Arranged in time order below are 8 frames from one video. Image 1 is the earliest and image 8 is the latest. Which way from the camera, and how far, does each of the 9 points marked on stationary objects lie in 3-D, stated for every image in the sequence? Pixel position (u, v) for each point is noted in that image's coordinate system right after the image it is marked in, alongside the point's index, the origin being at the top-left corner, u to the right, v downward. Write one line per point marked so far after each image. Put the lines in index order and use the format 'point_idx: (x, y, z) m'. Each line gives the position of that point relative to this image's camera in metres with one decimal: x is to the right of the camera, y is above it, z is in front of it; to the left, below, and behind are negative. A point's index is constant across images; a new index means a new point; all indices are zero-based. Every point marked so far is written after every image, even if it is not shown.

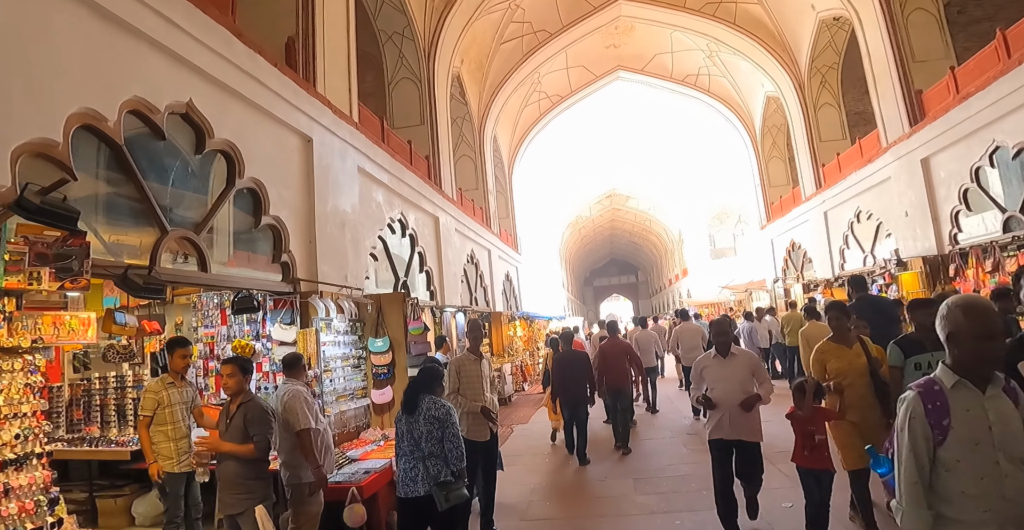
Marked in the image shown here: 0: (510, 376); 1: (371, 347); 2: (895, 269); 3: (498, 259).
0: (0.0, -1.9, +9.7) m
1: (-1.2, -0.7, +4.9) m
2: (+4.7, 0.0, +7.1) m
3: (-0.3, +0.1, +11.7) m
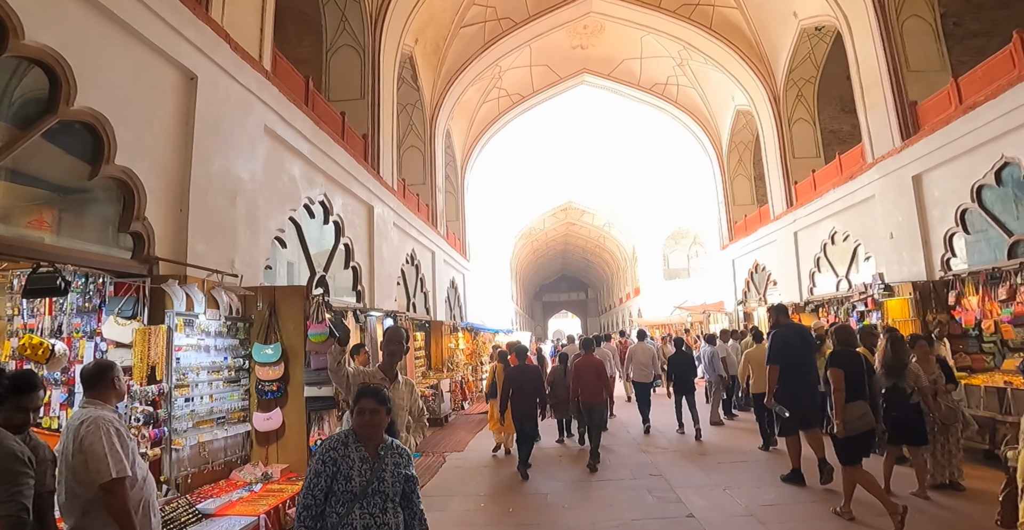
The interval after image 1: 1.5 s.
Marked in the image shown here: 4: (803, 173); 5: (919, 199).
0: (-1.0, -1.9, +8.6) m
1: (-1.7, -0.6, +3.7) m
2: (+4.1, -0.3, +6.4) m
3: (-1.2, 0.0, +10.6) m
4: (+4.9, +1.6, +9.5) m
5: (+4.5, +0.7, +6.2) m
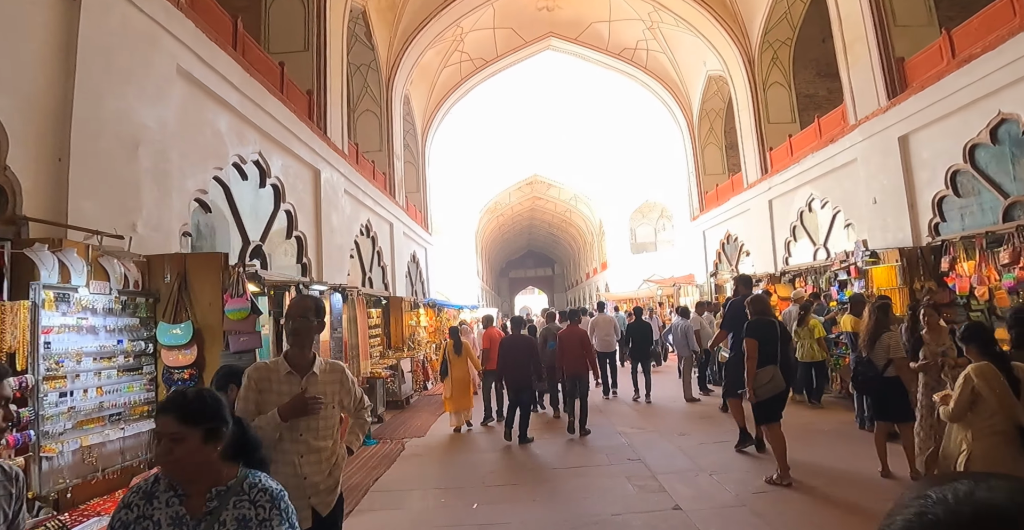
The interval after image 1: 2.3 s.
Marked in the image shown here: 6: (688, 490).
0: (-1.5, -1.5, +8.0) m
1: (-1.9, -0.4, +3.0) m
2: (+3.7, 0.0, +6.1) m
3: (-1.9, +0.5, +10.0) m
4: (+4.3, +2.1, +9.2) m
5: (+4.1, +1.1, +5.9) m
6: (+1.2, -1.5, +3.9) m
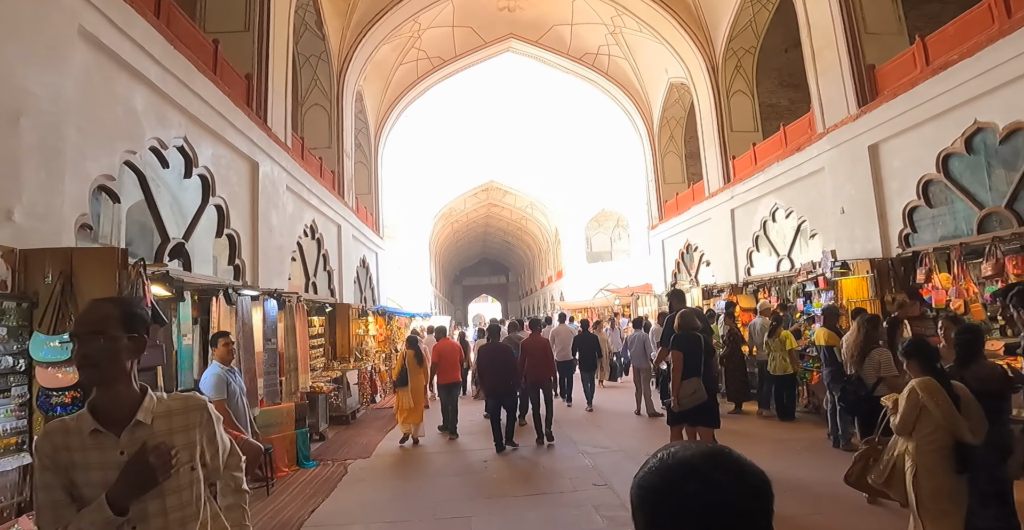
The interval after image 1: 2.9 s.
0: (-2.0, -1.6, +7.4) m
1: (-2.0, -0.4, +2.4) m
2: (+3.3, -0.1, +5.9) m
3: (-2.6, +0.4, +9.4) m
4: (+3.6, +1.9, +9.1) m
5: (+3.7, +1.0, +5.8) m
6: (+0.9, -1.6, +3.5) m
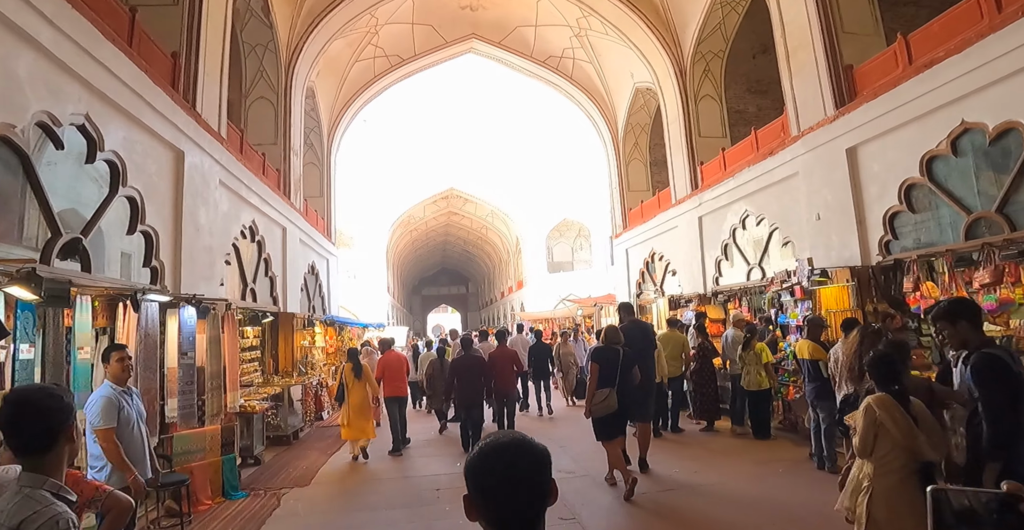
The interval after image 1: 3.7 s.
0: (-2.5, -1.6, +6.7) m
1: (-2.2, -0.4, +1.8) m
2: (+2.9, -0.2, +5.7) m
3: (-3.2, +0.3, +8.7) m
4: (+3.1, +1.8, +8.9) m
5: (+3.3, +0.9, +5.6) m
6: (+0.7, -1.6, +3.0) m
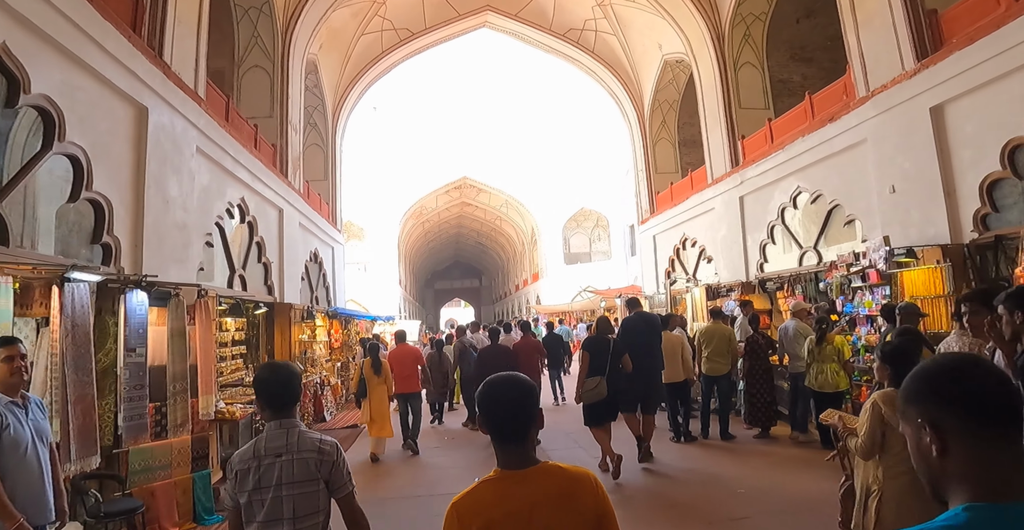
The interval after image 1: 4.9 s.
0: (-2.3, -1.5, +6.0) m
1: (-2.0, -0.2, +1.0) m
2: (+3.1, 0.0, +4.8) m
3: (-2.9, +0.5, +7.9) m
4: (+3.3, +2.0, +8.0) m
5: (+3.5, +1.1, +4.7) m
6: (+0.9, -1.4, +2.2) m
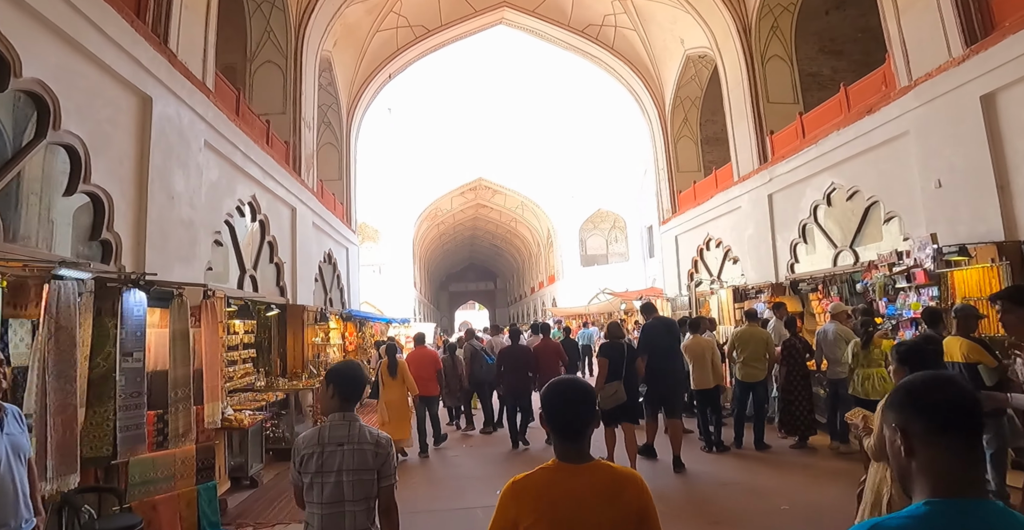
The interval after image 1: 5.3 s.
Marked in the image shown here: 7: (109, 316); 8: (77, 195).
0: (-2.1, -1.5, +5.8) m
1: (-1.9, -0.2, +0.8) m
2: (+3.3, 0.0, +4.5) m
3: (-2.7, +0.5, +7.8) m
4: (+3.6, +1.9, +7.7) m
5: (+3.7, +1.1, +4.4) m
6: (+1.0, -1.4, +2.0) m
7: (-2.0, -0.3, +2.8) m
8: (-2.4, +0.4, +3.3) m
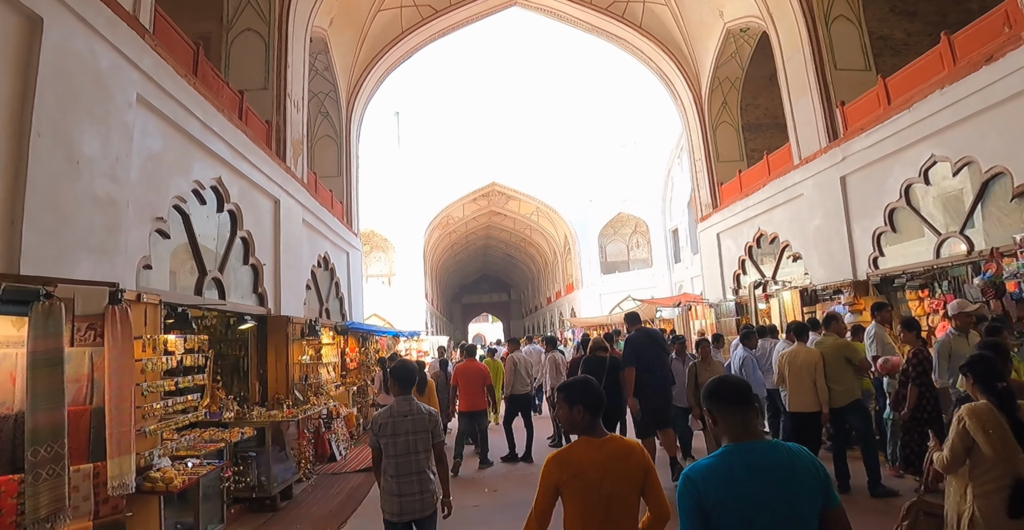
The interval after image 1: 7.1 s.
0: (-1.8, -1.5, +4.7) m
1: (-1.8, -0.1, -0.2) m
2: (+3.5, +0.1, +3.3) m
3: (-2.4, +0.4, +6.7) m
4: (+3.8, +2.0, +6.5) m
5: (+3.9, +1.2, +3.2) m
6: (+1.2, -1.3, +0.8) m
7: (-1.8, -0.2, +1.8) m
8: (-2.3, +0.4, +2.2) m
